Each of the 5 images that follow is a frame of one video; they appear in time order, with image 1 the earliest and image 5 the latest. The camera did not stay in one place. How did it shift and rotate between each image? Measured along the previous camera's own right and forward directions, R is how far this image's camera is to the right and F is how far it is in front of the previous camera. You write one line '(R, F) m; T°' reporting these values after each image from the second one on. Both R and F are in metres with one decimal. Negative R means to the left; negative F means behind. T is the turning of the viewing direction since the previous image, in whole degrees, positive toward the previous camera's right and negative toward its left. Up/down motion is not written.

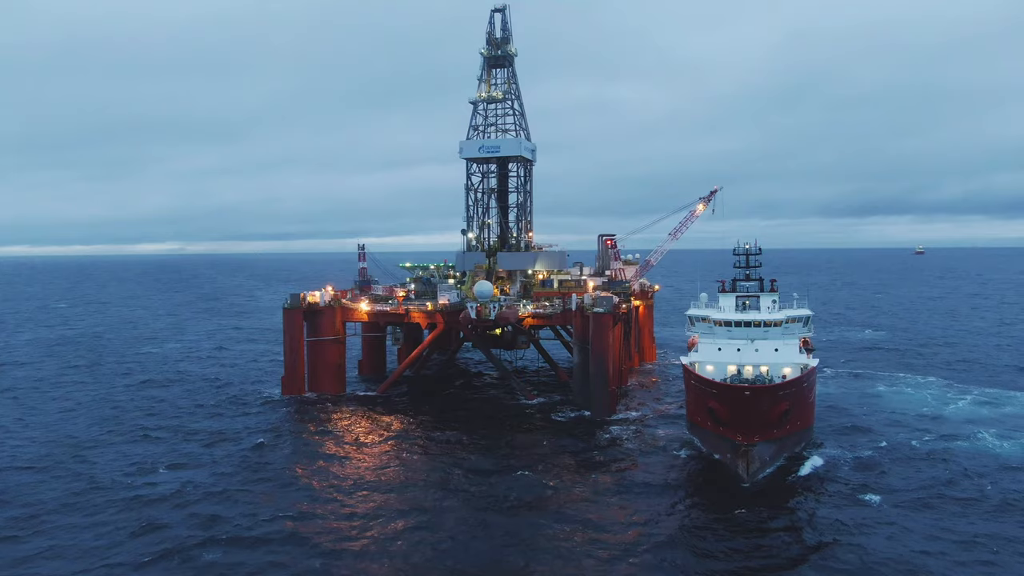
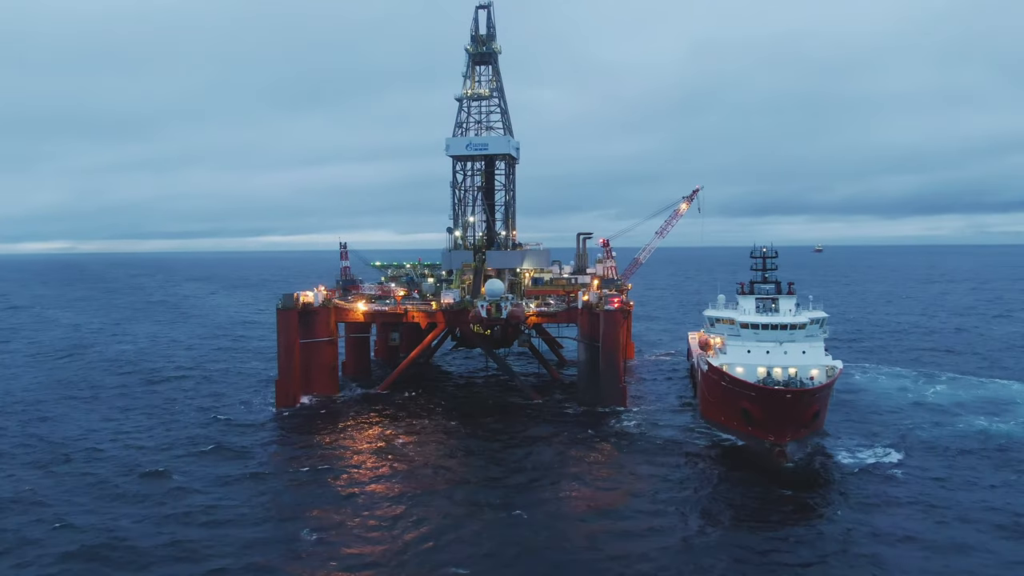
(-4.1, +0.4) m; +6°
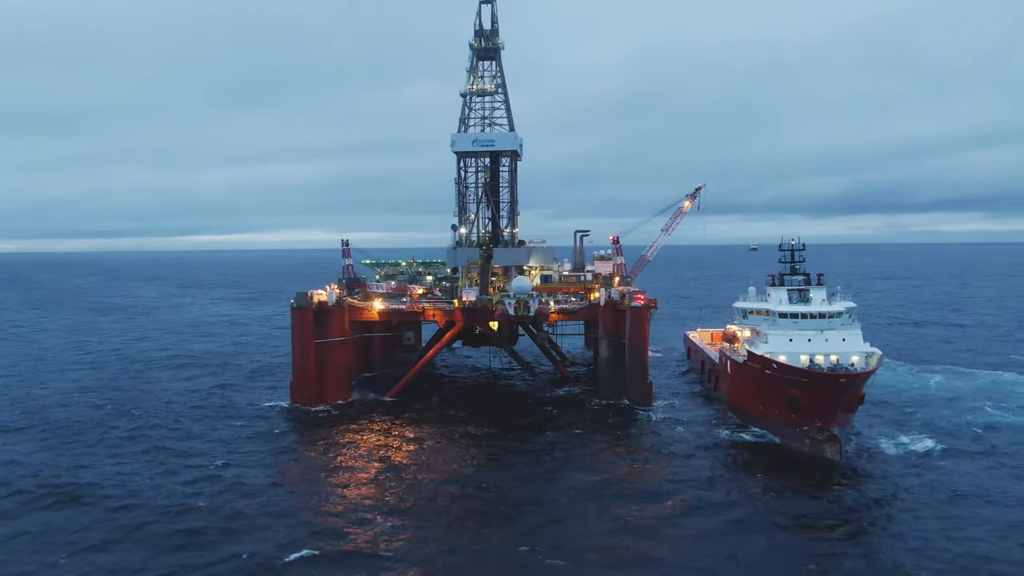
(-3.9, +0.5) m; +4°
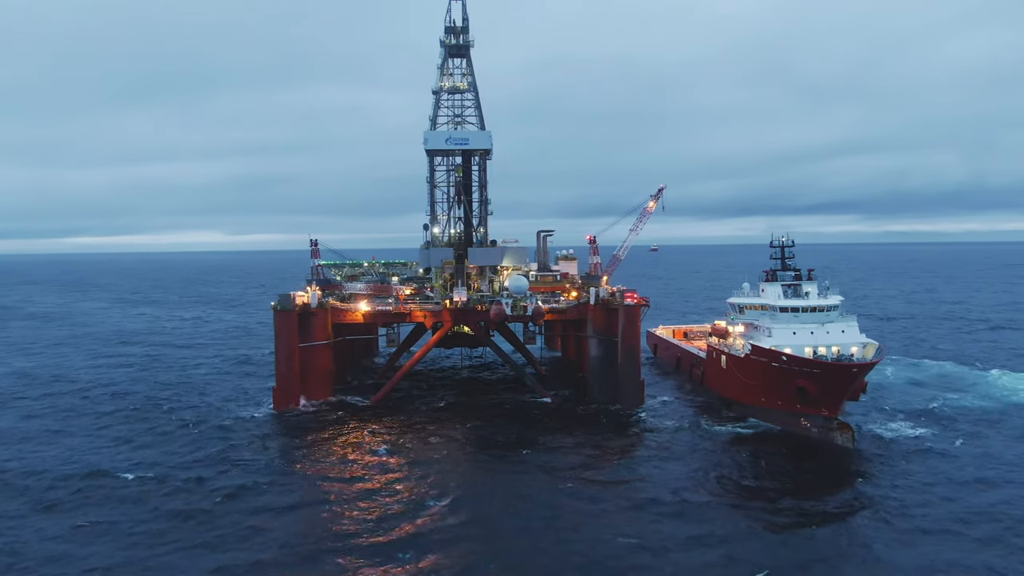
(-4.3, +0.6) m; +7°
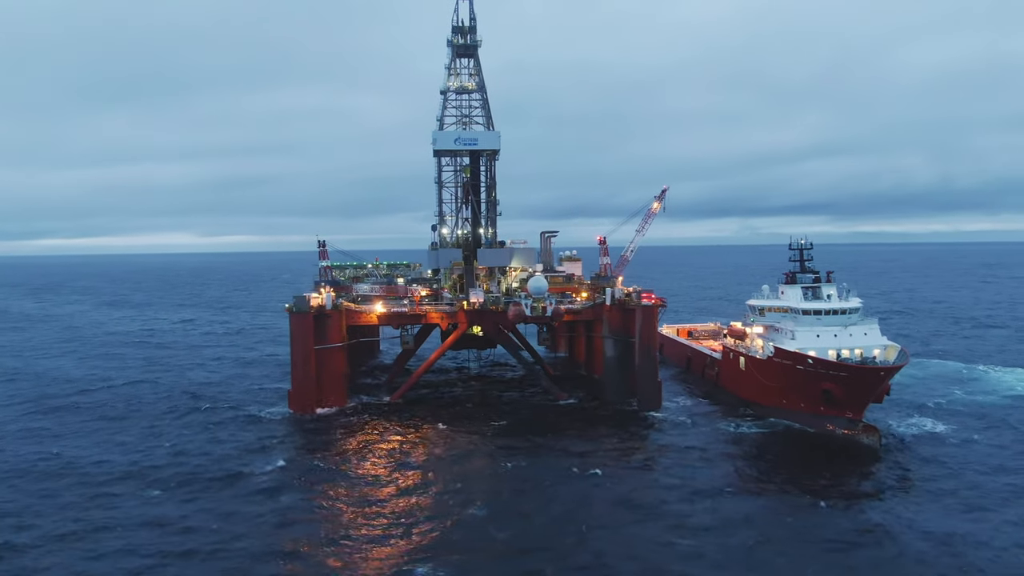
(-2.1, +0.2) m; +2°
